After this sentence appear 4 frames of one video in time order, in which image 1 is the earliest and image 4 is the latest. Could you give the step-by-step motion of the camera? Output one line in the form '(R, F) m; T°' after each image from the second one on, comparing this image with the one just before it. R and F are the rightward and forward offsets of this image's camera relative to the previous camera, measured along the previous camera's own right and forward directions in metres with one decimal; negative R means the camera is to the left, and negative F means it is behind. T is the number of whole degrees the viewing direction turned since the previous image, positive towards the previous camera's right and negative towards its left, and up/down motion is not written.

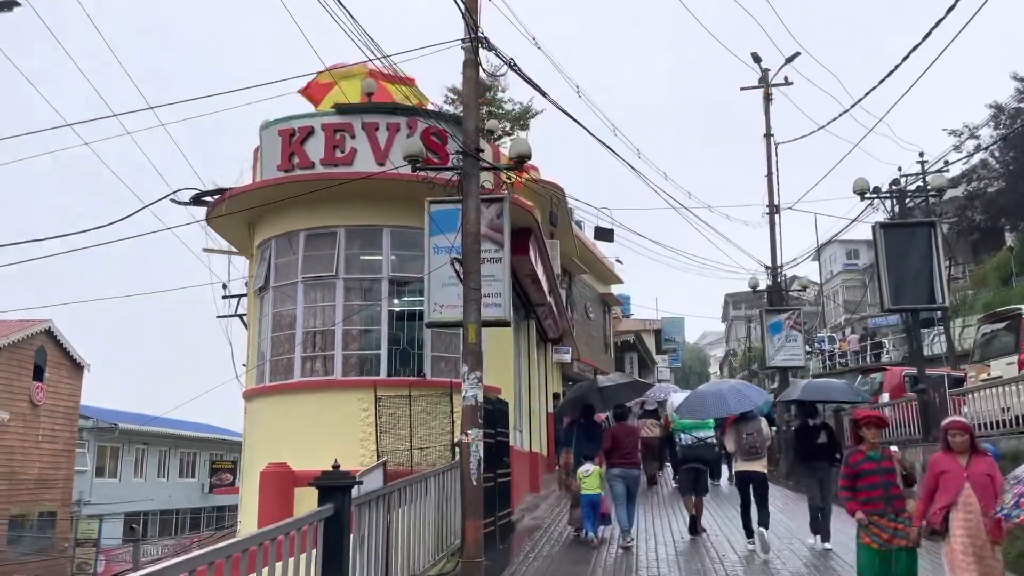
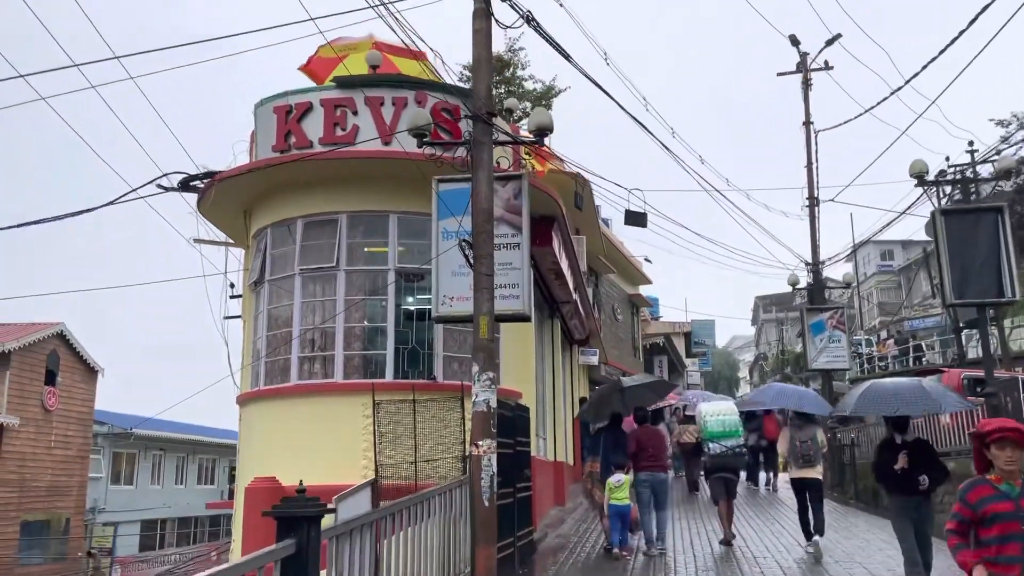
(+0.1, +1.1) m; -2°
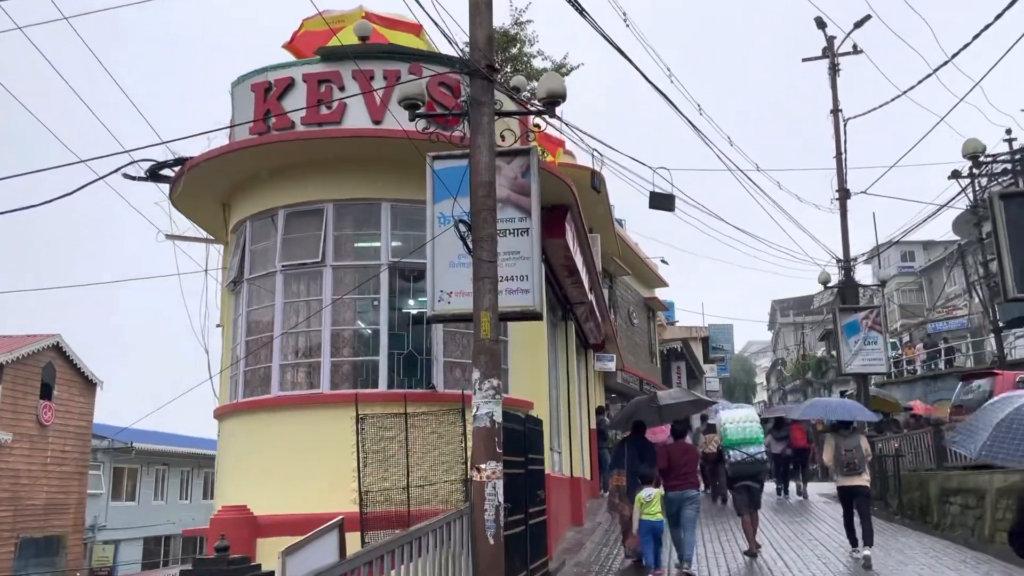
(0.0, +1.2) m; -1°
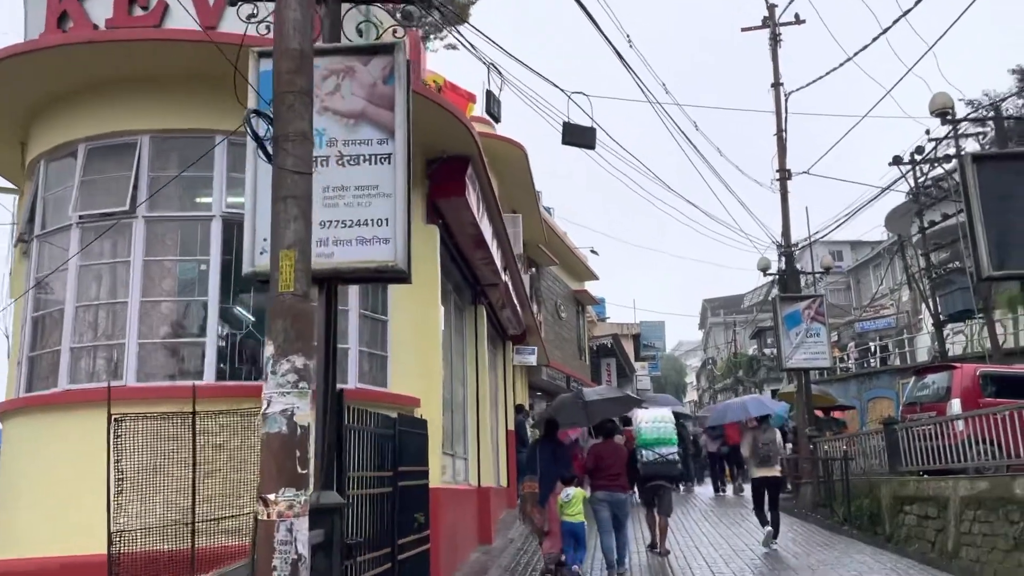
(+0.5, +1.9) m; +4°
